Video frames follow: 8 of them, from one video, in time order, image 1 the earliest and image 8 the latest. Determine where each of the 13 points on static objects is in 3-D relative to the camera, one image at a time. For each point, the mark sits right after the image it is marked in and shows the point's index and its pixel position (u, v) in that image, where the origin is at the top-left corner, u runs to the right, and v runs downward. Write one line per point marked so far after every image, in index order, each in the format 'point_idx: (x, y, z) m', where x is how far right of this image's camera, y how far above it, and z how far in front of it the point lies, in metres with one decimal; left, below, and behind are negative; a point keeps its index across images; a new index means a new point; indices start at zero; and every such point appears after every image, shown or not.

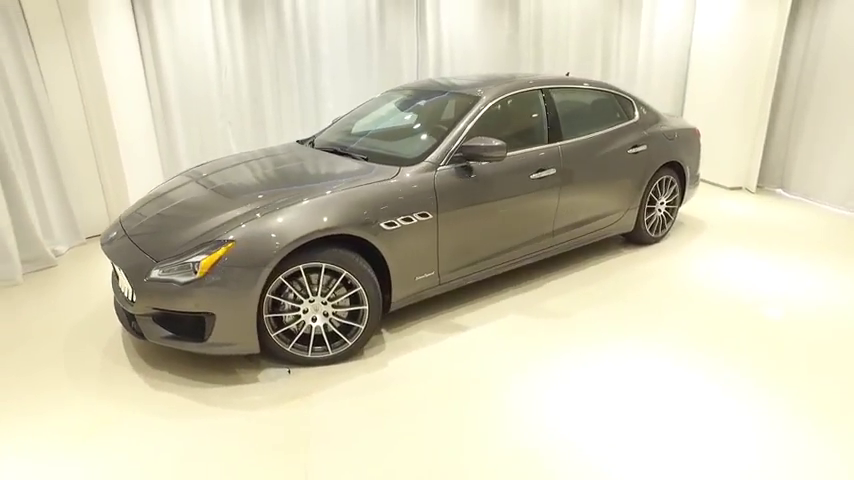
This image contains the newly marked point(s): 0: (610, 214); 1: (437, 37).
0: (+1.4, +0.2, +3.8) m
1: (+0.2, +2.5, +5.9) m
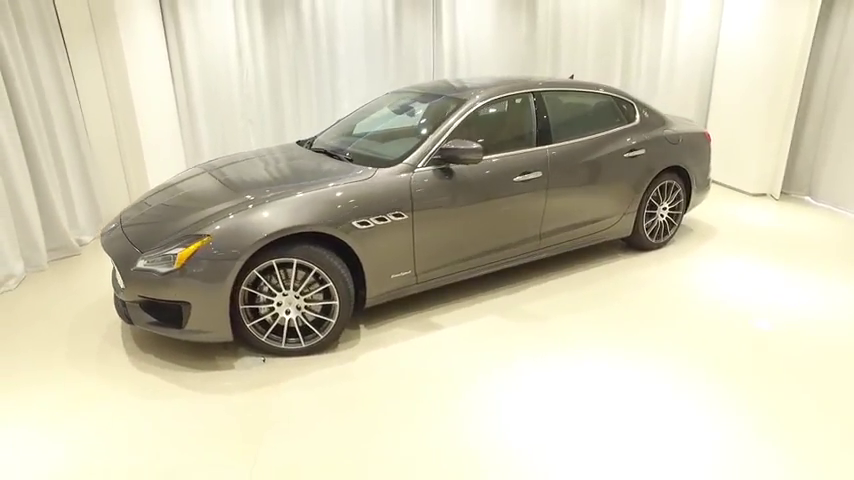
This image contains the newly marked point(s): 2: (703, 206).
0: (+1.4, +0.2, +3.7) m
1: (+0.3, +2.5, +5.9) m
2: (+3.0, +0.4, +5.3) m
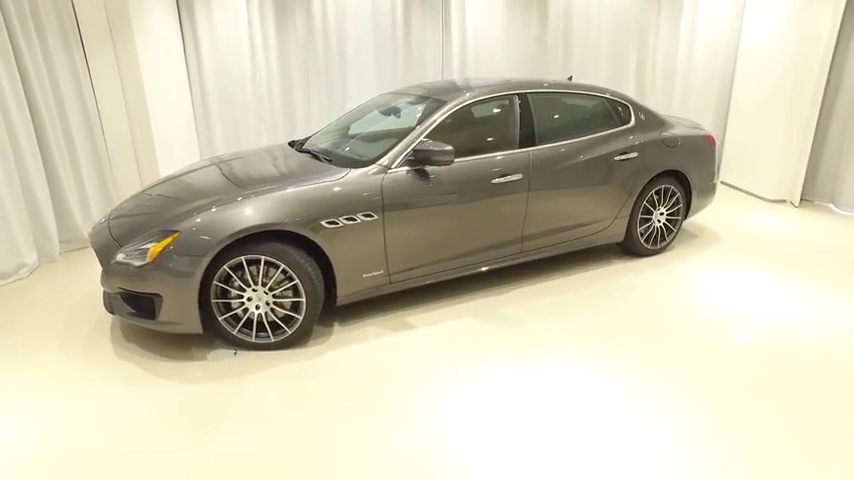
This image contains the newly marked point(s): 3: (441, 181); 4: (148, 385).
0: (+1.3, +0.1, +3.7) m
1: (+0.4, +2.5, +5.9) m
2: (+3.0, +0.3, +5.1) m
3: (+0.1, +0.4, +3.0) m
4: (-1.5, -0.8, +2.5) m
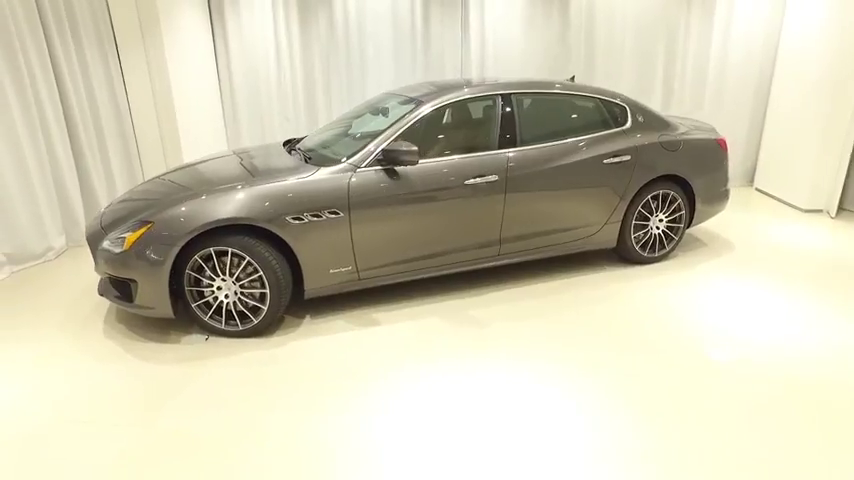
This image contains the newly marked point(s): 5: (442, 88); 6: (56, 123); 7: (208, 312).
0: (+1.1, +0.1, +3.6) m
1: (+0.7, +2.5, +5.9) m
2: (+3.0, +0.2, +4.8) m
3: (-0.1, +0.4, +3.1) m
4: (-1.7, -0.7, +2.8) m
5: (+0.2, +1.1, +3.5) m
6: (-3.3, +1.0, +4.3) m
7: (-1.3, -0.4, +2.9) m
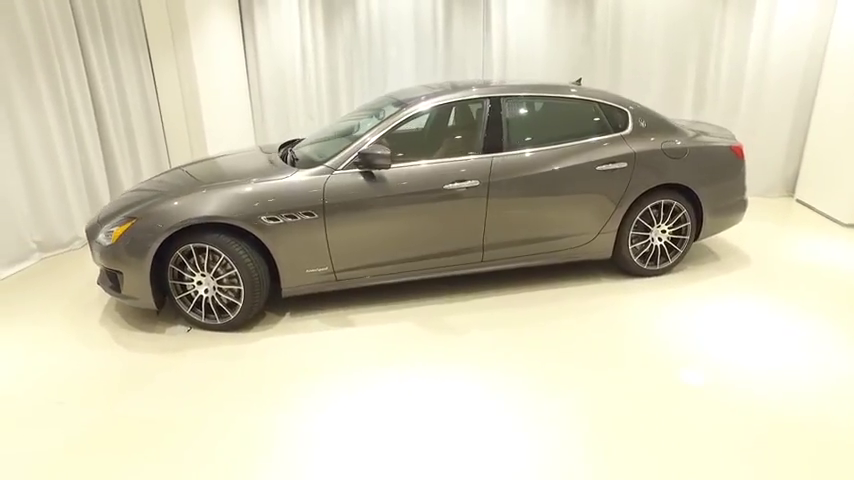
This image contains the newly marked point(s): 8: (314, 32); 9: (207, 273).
0: (+1.0, 0.0, +3.4) m
1: (+0.9, +2.5, +5.8) m
2: (+3.0, +0.1, +4.4) m
3: (-0.2, +0.4, +3.1) m
4: (-1.9, -0.7, +2.9) m
5: (+0.1, +1.1, +3.5) m
6: (-3.2, +1.1, +4.6) m
7: (-1.5, -0.4, +3.0) m
8: (-1.4, +2.5, +5.8) m
9: (-1.3, -0.2, +2.9) m
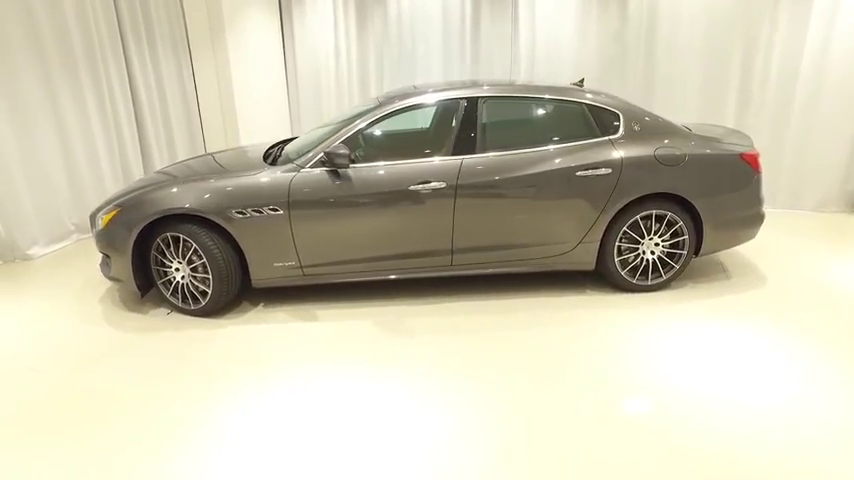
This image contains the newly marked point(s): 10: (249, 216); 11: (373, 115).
0: (+0.9, 0.0, +3.3) m
1: (+1.2, +2.4, +5.6) m
2: (+3.0, -0.1, +4.0) m
3: (-0.4, +0.4, +3.1) m
4: (-2.2, -0.6, +3.2) m
5: (0.0, +1.1, +3.4) m
6: (-3.2, +1.3, +5.1) m
7: (-1.7, -0.3, +3.2) m
8: (-1.1, +2.6, +5.9) m
9: (-1.6, -0.1, +3.1) m
10: (-1.1, +0.1, +3.1) m
11: (-0.5, +0.8, +3.2) m
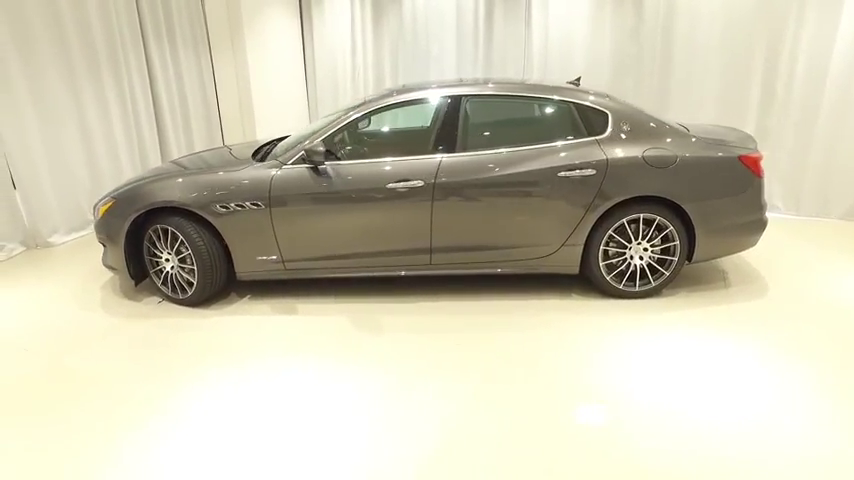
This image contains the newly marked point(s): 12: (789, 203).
0: (+0.7, 0.0, +3.2) m
1: (+1.3, +2.4, +5.5) m
2: (+2.9, -0.2, +3.7) m
3: (-0.6, +0.4, +3.1) m
4: (-2.3, -0.5, +3.4) m
5: (-0.1, +1.1, +3.4) m
6: (-3.1, +1.4, +5.3) m
7: (-1.9, -0.3, +3.4) m
8: (-0.9, +2.6, +6.0) m
9: (-1.7, -0.1, +3.3) m
10: (-1.2, +0.2, +3.1) m
11: (-0.6, +0.8, +3.3) m
12: (+3.7, +0.4, +5.0) m
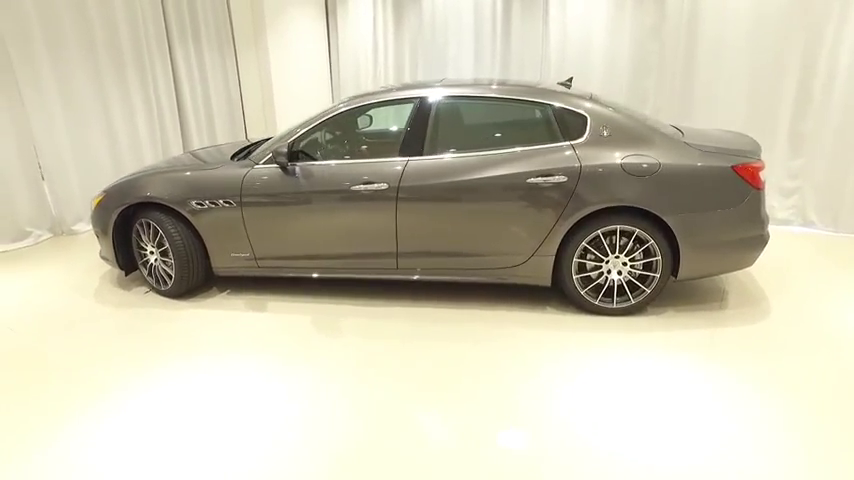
0: (+0.5, -0.1, +3.1) m
1: (+1.4, +2.3, +5.3) m
2: (+2.7, -0.3, +3.3) m
3: (-0.8, +0.4, +3.1) m
4: (-2.5, -0.4, +3.6) m
5: (-0.2, +1.1, +3.4) m
6: (-3.0, +1.5, +5.6) m
7: (-2.0, -0.2, +3.5) m
8: (-0.7, +2.6, +6.0) m
9: (-1.9, 0.0, +3.4) m
10: (-1.4, +0.2, +3.2) m
11: (-0.7, +0.8, +3.3) m
12: (+3.7, +0.2, +4.5) m
